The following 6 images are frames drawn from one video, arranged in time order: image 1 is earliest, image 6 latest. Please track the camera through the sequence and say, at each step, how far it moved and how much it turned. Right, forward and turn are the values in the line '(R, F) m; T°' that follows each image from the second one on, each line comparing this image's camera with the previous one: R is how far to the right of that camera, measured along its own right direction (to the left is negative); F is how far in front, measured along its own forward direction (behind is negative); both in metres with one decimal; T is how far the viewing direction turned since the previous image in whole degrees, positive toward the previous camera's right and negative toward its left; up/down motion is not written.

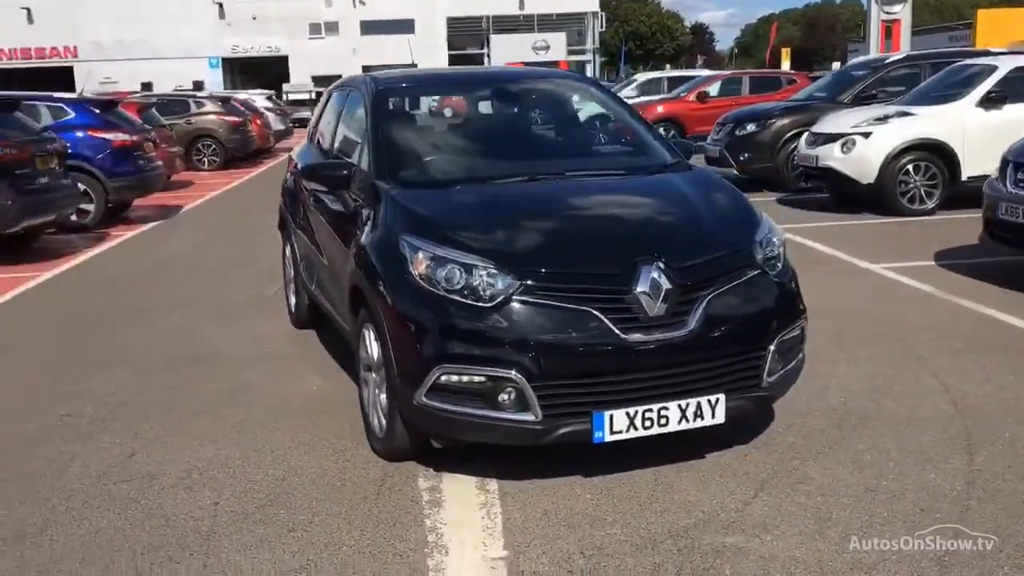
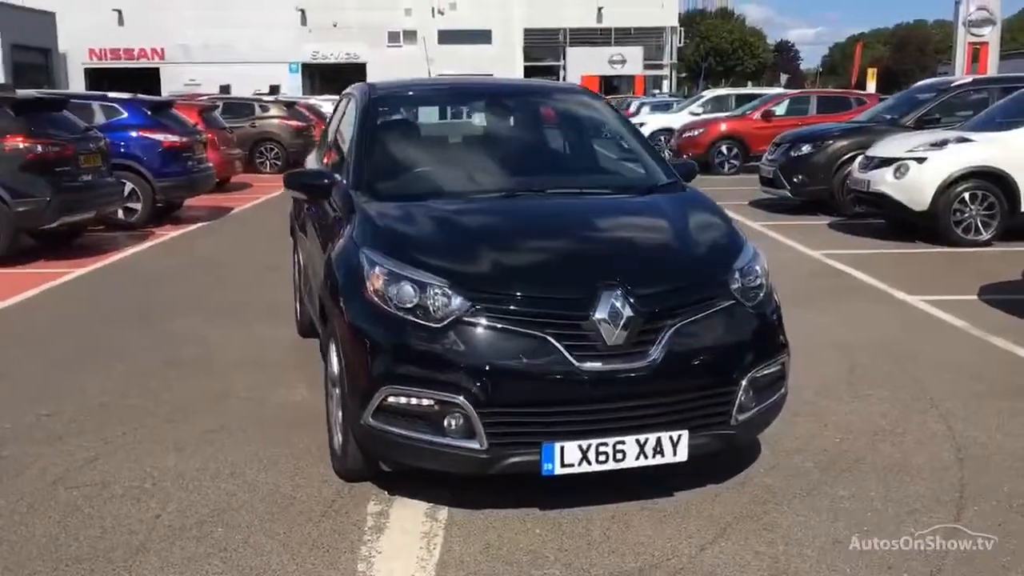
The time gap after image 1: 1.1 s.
(+0.5, +0.2) m; -4°
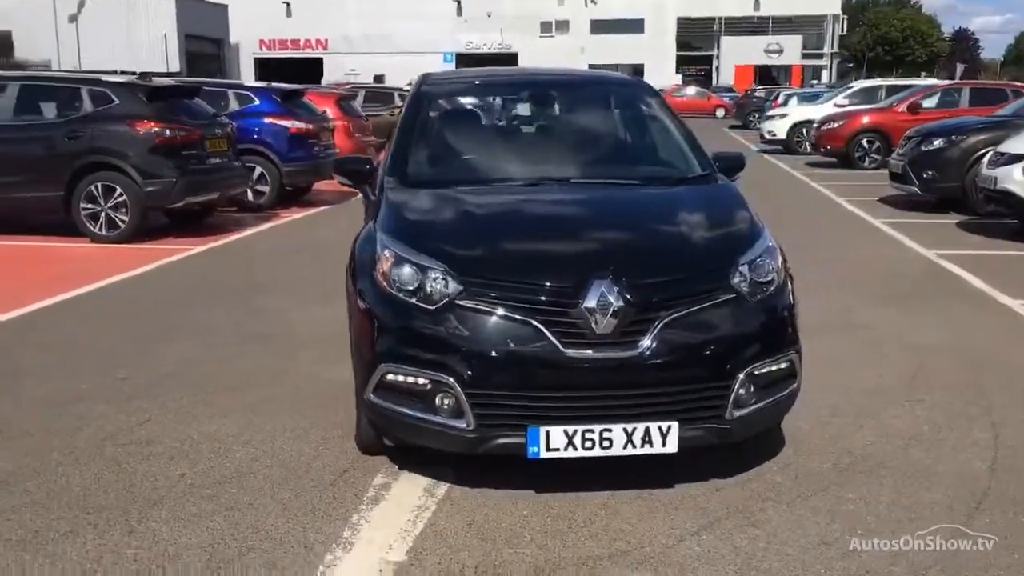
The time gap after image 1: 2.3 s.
(+0.6, -0.1) m; -9°
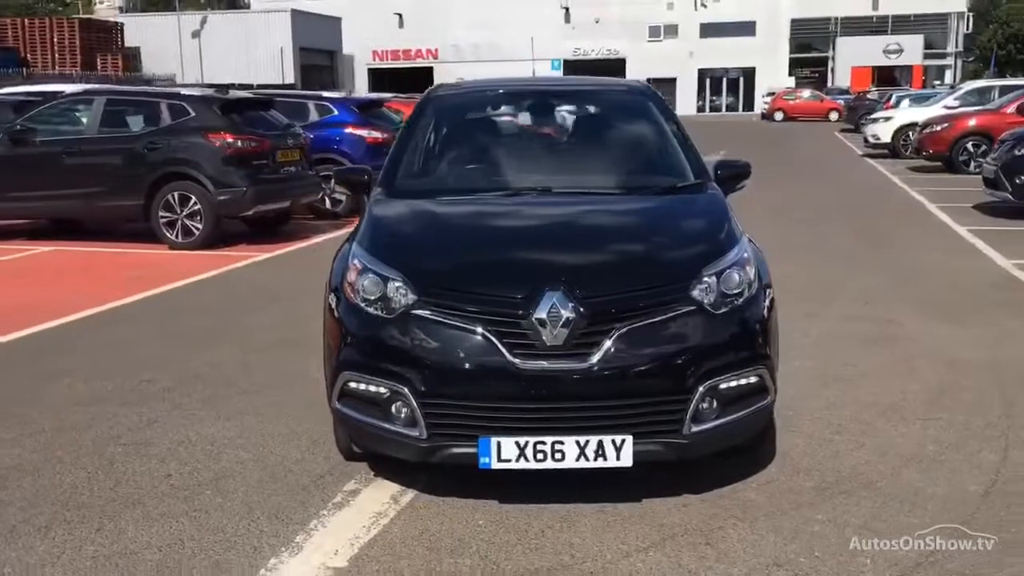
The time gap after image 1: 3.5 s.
(+0.6, 0.0) m; -7°
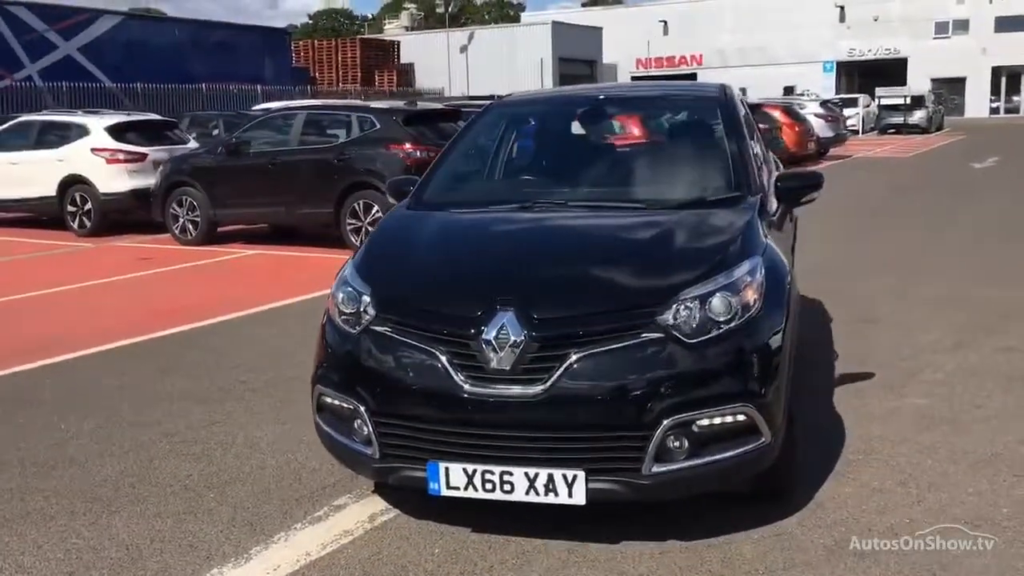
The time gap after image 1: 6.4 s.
(+1.2, +0.4) m; -16°
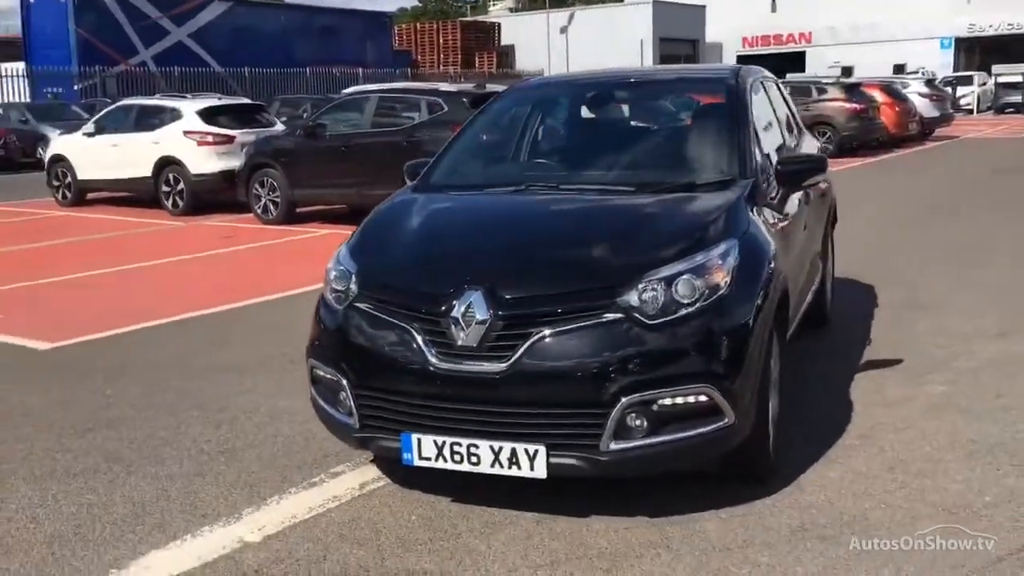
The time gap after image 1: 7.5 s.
(+0.5, -0.1) m; -6°
